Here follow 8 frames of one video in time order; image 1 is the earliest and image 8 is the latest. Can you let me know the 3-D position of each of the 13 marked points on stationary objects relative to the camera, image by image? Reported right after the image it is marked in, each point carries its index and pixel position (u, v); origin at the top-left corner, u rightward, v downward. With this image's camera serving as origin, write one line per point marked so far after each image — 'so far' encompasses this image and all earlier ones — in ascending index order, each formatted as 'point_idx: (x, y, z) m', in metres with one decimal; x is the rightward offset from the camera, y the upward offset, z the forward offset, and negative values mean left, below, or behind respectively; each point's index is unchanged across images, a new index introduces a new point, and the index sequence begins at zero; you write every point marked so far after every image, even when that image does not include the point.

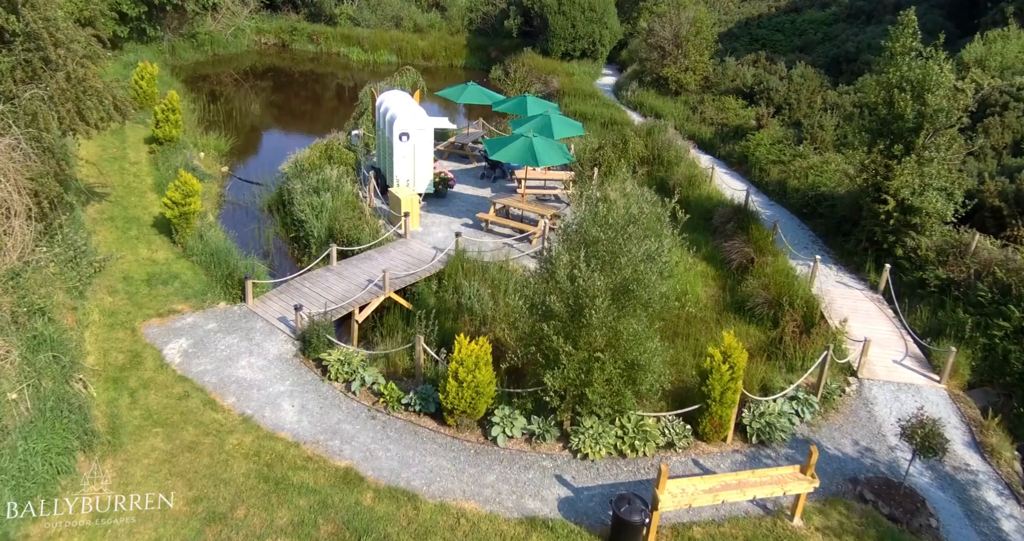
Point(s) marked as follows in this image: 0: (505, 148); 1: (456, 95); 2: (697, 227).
0: (-0.2, +2.2, +11.5) m
1: (-1.8, +4.5, +16.6) m
2: (+4.2, +1.0, +14.4) m
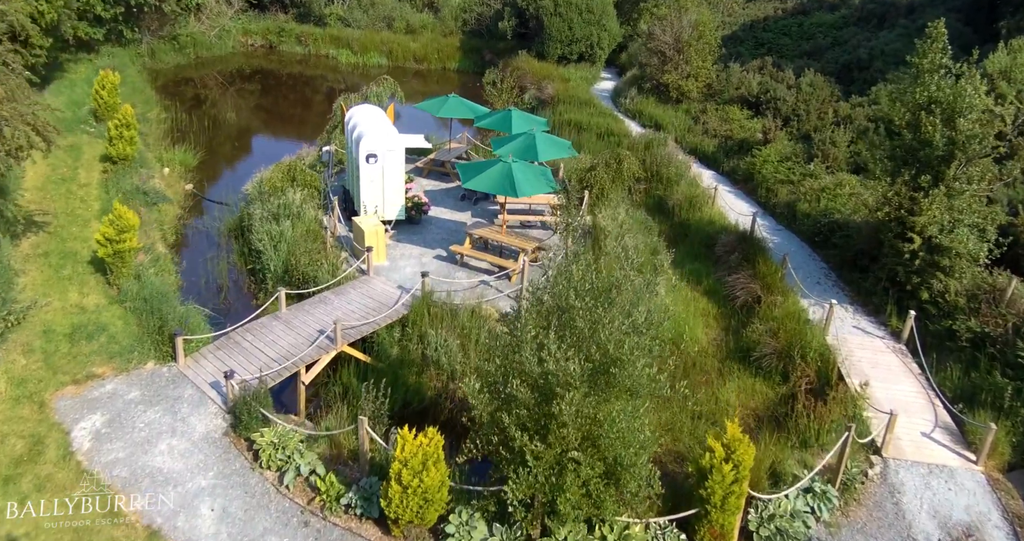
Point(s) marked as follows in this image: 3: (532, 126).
0: (-0.6, +1.6, +10.3) m
1: (-2.1, +3.8, +15.4) m
2: (+3.8, +0.3, +13.2) m
3: (+0.2, +3.1, +14.2) m
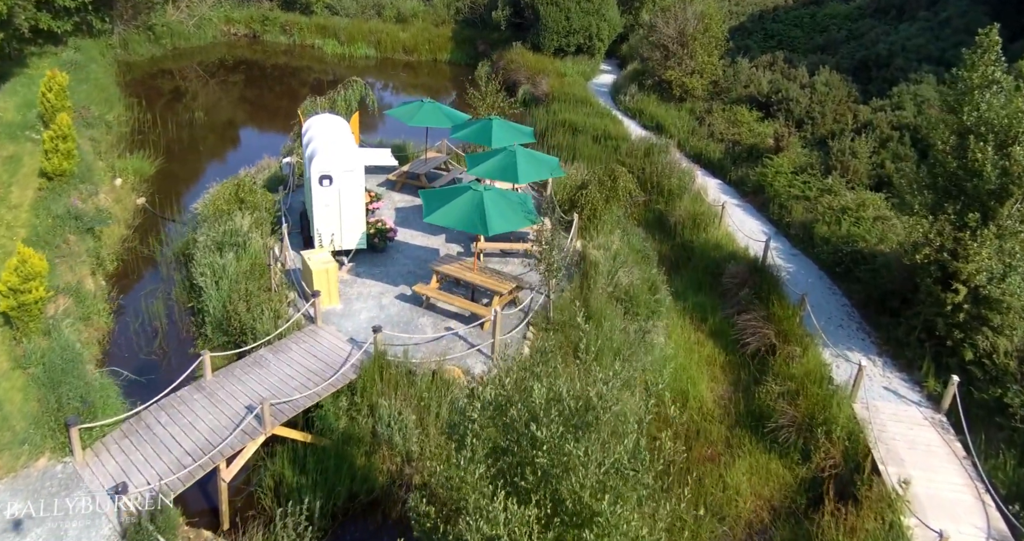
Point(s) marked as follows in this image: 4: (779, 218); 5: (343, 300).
0: (-0.9, +0.9, +8.9) m
1: (-2.4, +3.3, +13.9) m
2: (+3.5, -0.3, +11.8) m
3: (-0.1, +2.5, +12.7) m
4: (+5.9, +1.1, +14.1) m
5: (-2.4, -0.4, +9.2) m
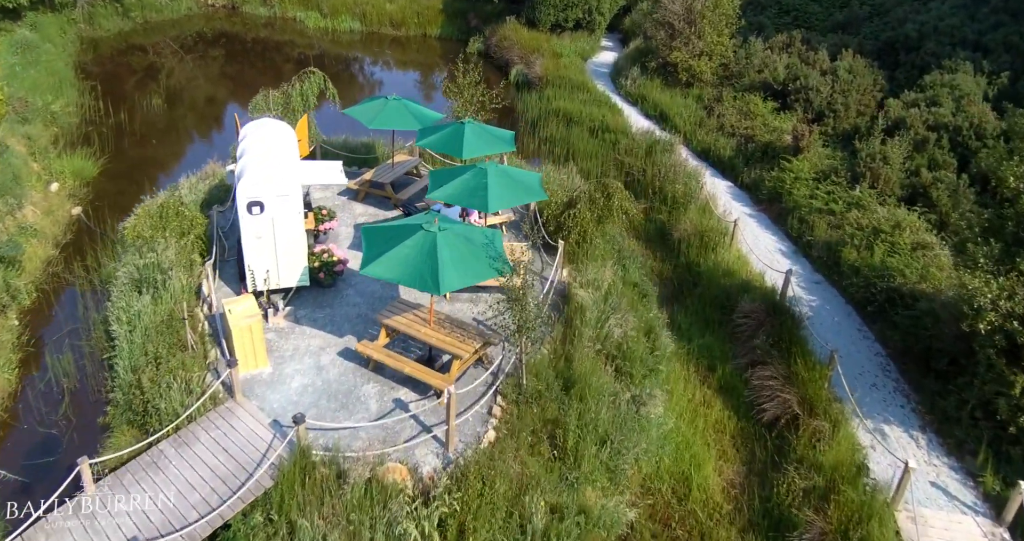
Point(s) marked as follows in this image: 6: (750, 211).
0: (-1.3, +0.2, +7.2) m
1: (-2.8, +2.9, +12.2) m
2: (+3.1, -0.8, +10.2) m
3: (-0.4, +2.1, +11.0) m
4: (+5.6, +0.7, +12.5) m
5: (-2.8, -1.1, +7.7) m
6: (+5.3, +1.3, +14.1) m
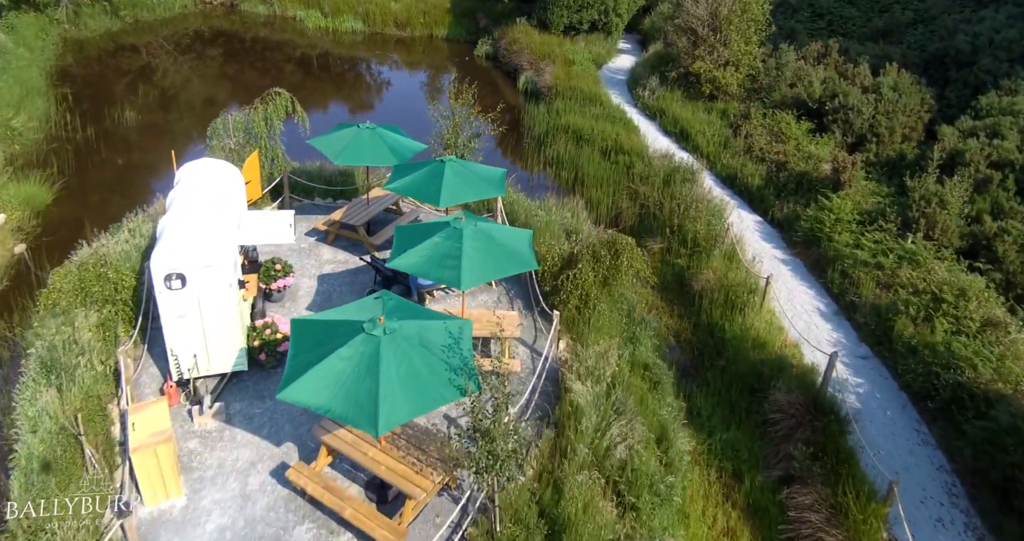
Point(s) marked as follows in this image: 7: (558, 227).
0: (-1.6, -0.8, +5.7) m
1: (-2.9, +2.0, +10.6) m
2: (+3.0, -1.8, +8.5) m
3: (-0.6, +1.1, +9.4) m
4: (+5.5, -0.4, +10.7) m
5: (-3.1, -2.1, +6.2) m
6: (+5.2, +0.3, +12.4) m
7: (+0.8, +0.8, +11.8) m
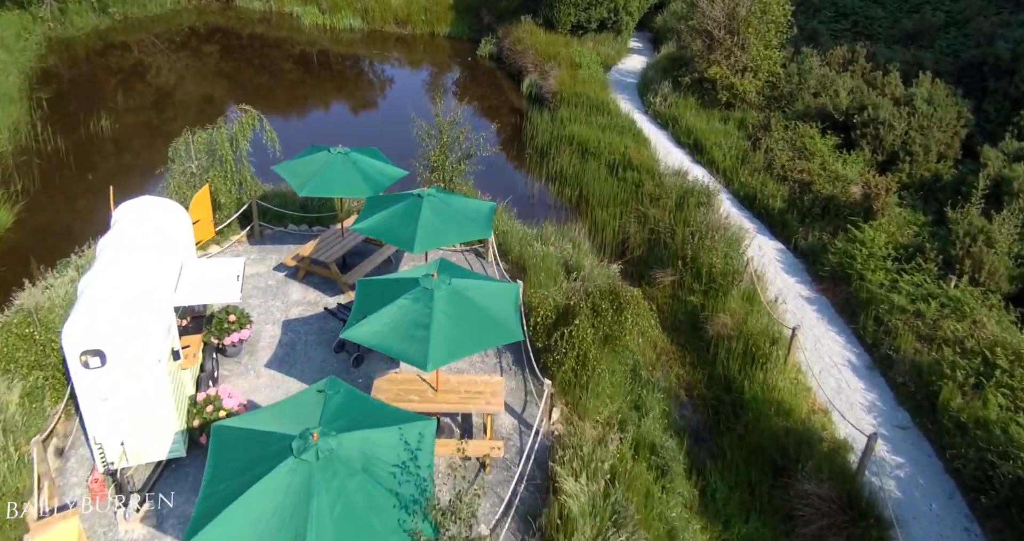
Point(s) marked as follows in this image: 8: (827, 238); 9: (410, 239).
0: (-1.8, -1.5, +4.6) m
1: (-3.0, +1.3, +9.5) m
2: (+2.8, -2.6, +7.4) m
3: (-0.7, +0.4, +8.3) m
4: (+5.3, -1.1, +9.5) m
5: (-3.3, -2.8, +5.1) m
6: (+5.1, -0.4, +11.2) m
7: (+0.7, +0.1, +10.6) m
8: (+5.9, +0.6, +12.0) m
9: (-1.2, +0.4, +8.2) m
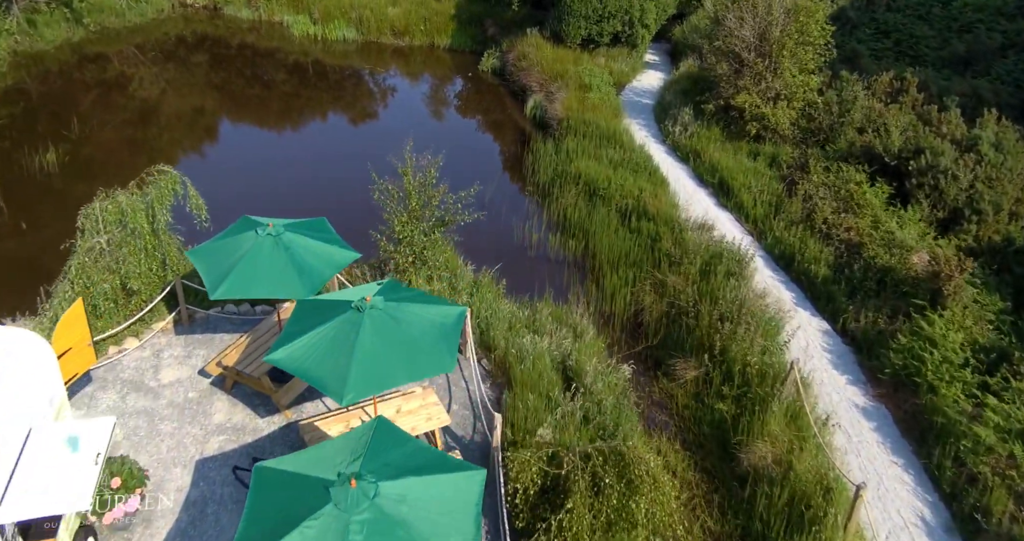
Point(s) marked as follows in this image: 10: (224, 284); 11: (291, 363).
0: (-2.1, -3.0, +2.5) m
1: (-3.2, -0.1, +7.4) m
2: (+2.5, -4.1, +5.3) m
3: (-0.9, -1.0, +6.2) m
4: (+5.1, -2.6, +7.3) m
5: (-3.6, -4.3, +3.1) m
6: (+4.9, -1.9, +9.0) m
7: (+0.5, -1.3, +8.5) m
8: (+5.7, -0.9, +9.8) m
9: (-1.5, -1.0, +6.1) m
10: (-3.2, -0.2, +7.5) m
11: (-2.1, -0.9, +6.4) m
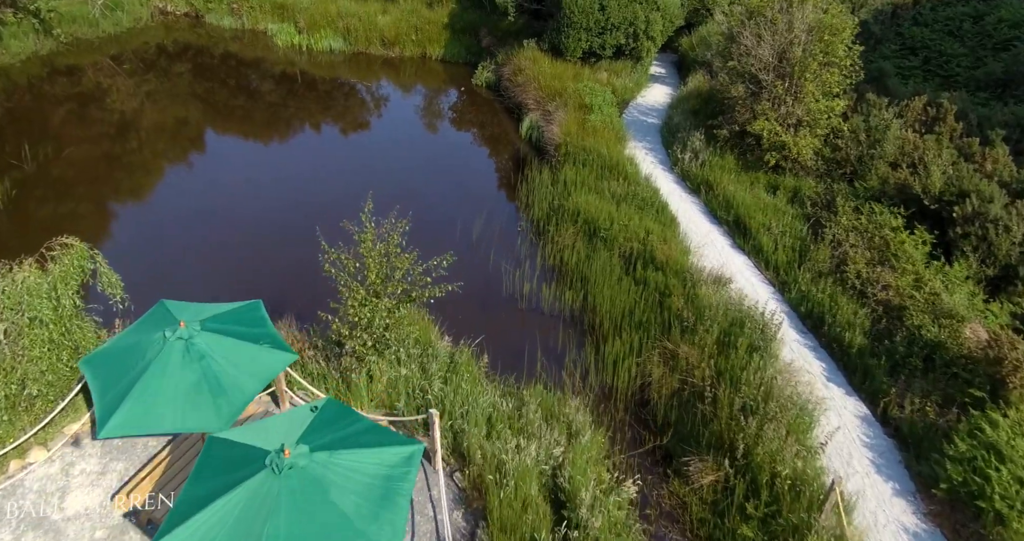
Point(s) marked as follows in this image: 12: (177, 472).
0: (-2.4, -4.2, +1.1) m
1: (-3.4, -1.3, +5.9) m
2: (+2.2, -5.3, +3.8) m
3: (-1.2, -2.2, +4.7) m
4: (+4.9, -3.8, +5.8) m
5: (-3.9, -5.5, +1.7) m
6: (+4.7, -3.1, +7.4) m
7: (+0.3, -2.5, +7.0) m
8: (+5.5, -2.1, +8.2) m
9: (-1.7, -2.2, +4.6) m
10: (-3.5, -1.4, +5.9) m
11: (-2.3, -2.1, +4.9) m
12: (-3.3, -2.3, +6.3) m
